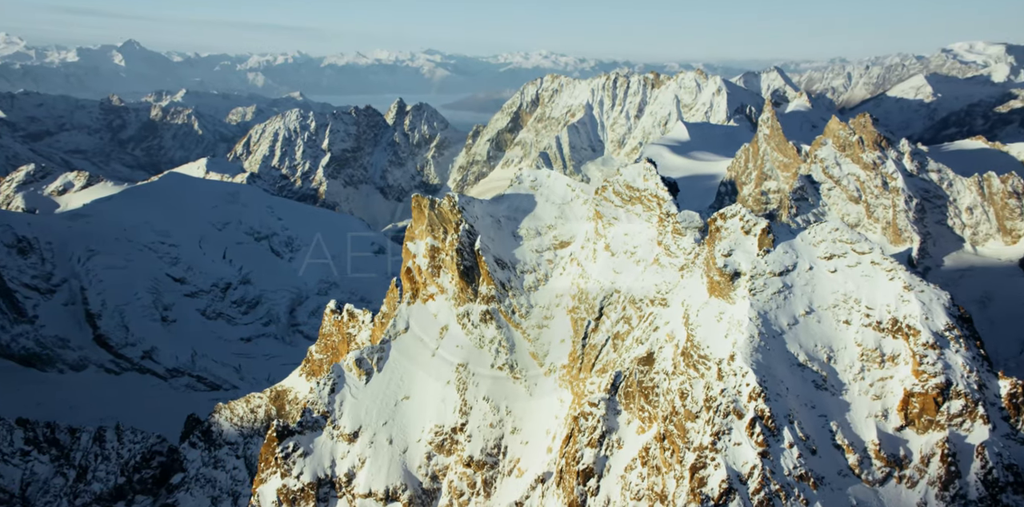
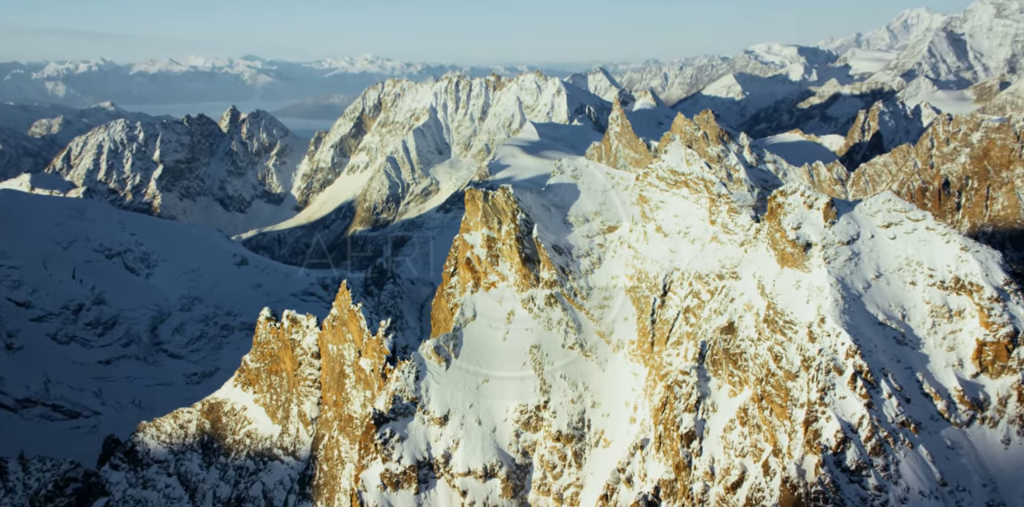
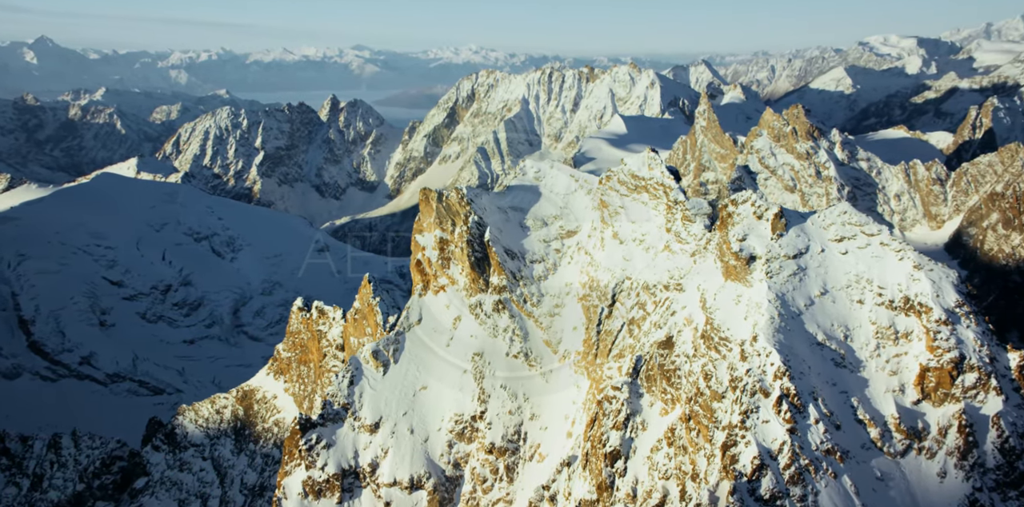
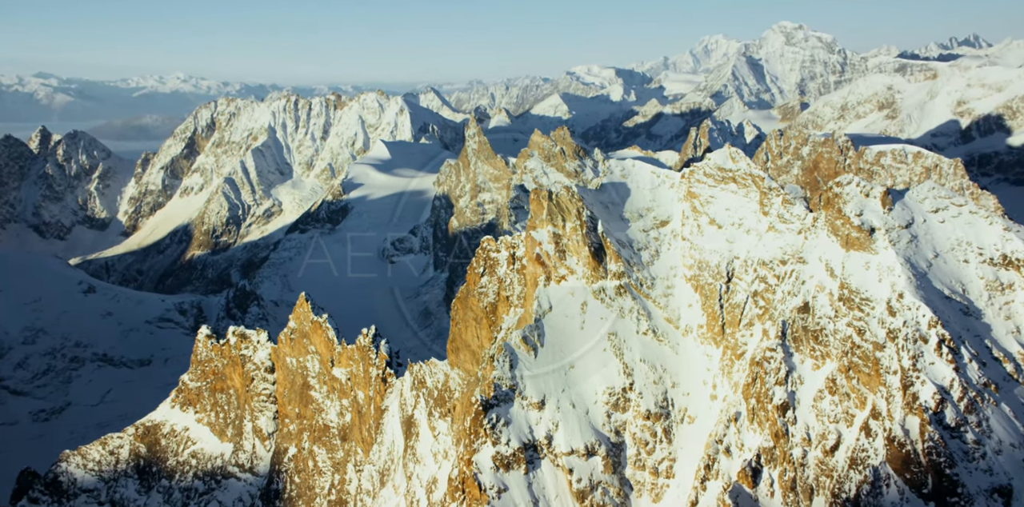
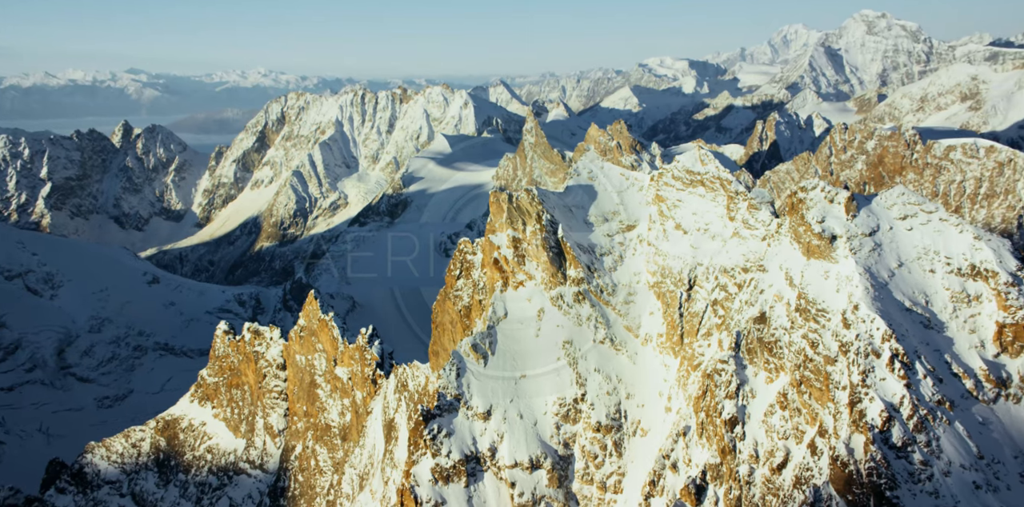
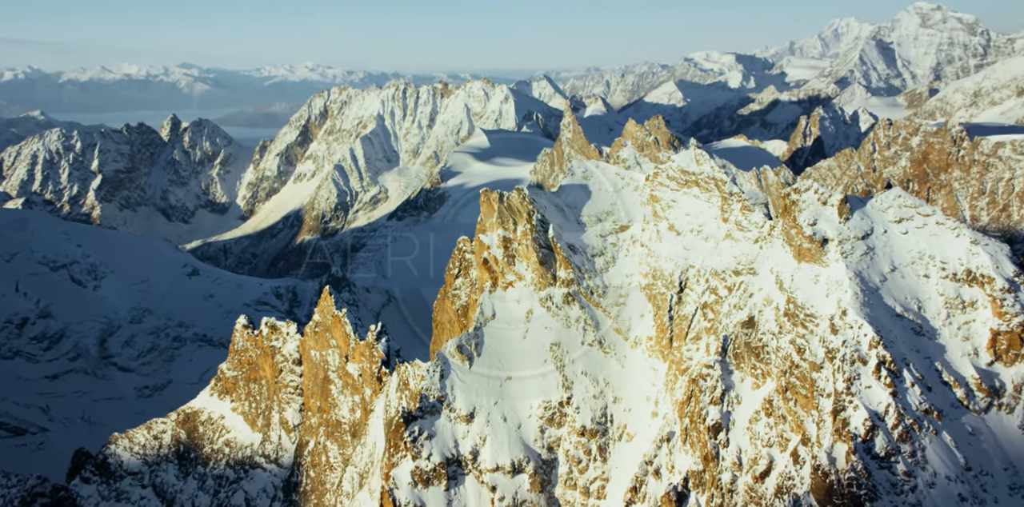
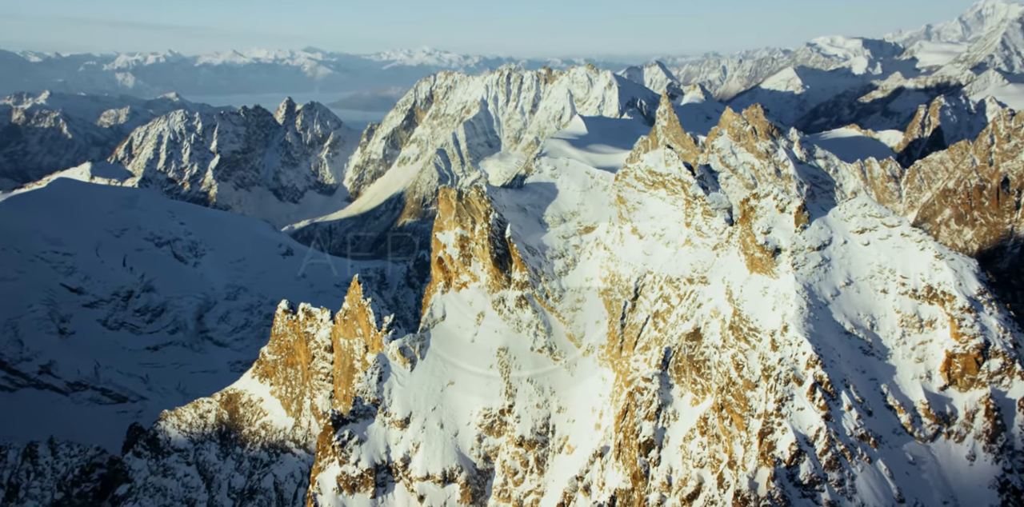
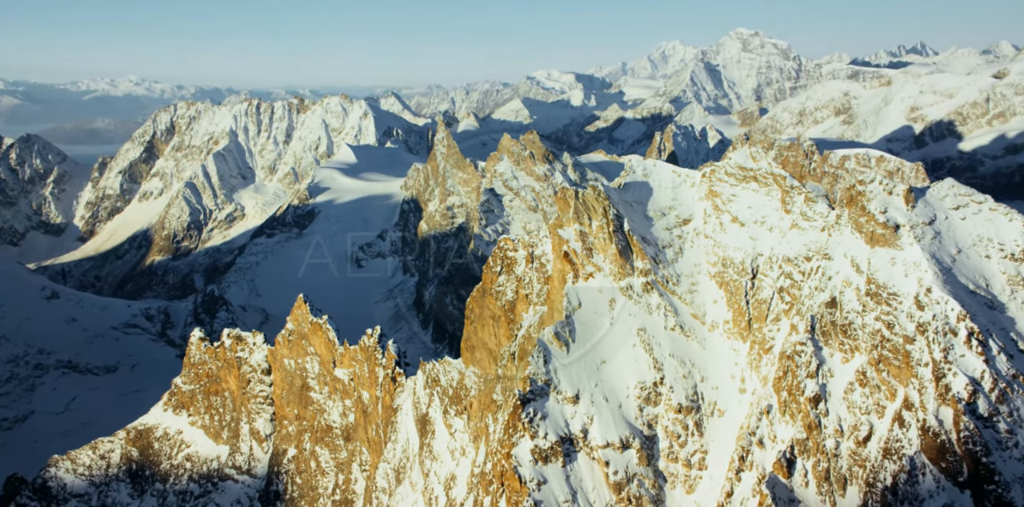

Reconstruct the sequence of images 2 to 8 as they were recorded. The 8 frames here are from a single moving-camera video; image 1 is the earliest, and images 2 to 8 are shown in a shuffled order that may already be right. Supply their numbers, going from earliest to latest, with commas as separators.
3, 7, 2, 6, 5, 4, 8
